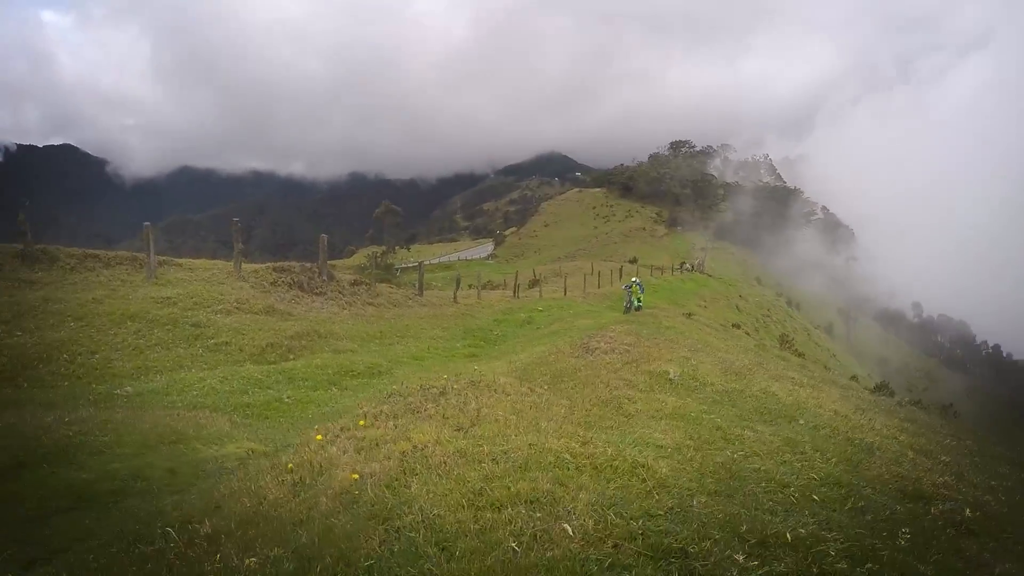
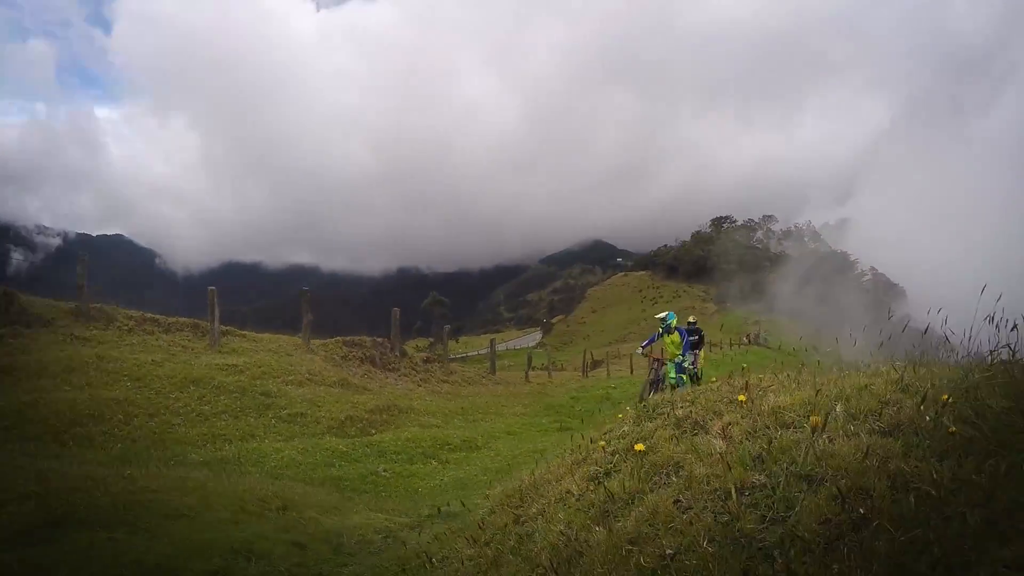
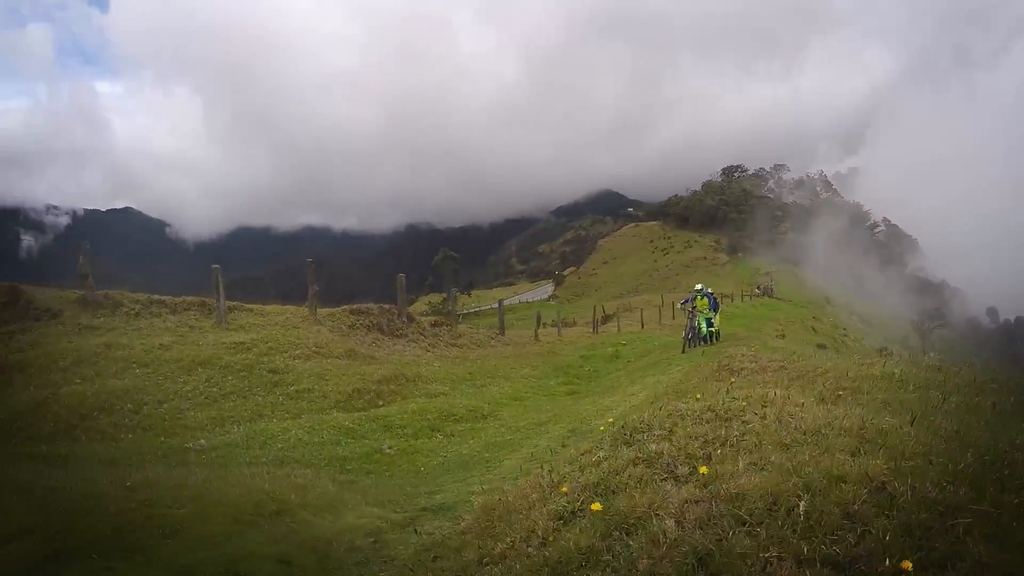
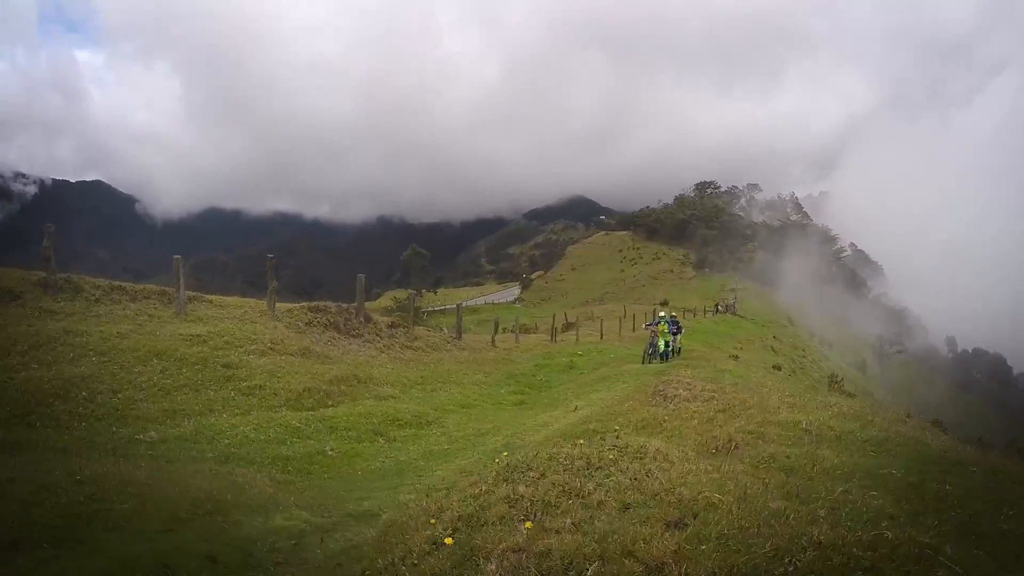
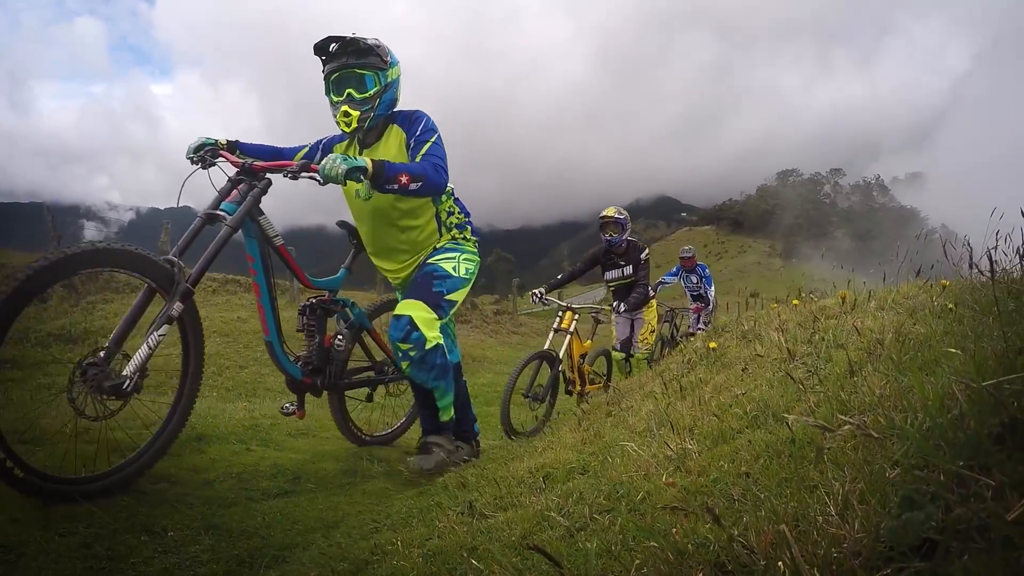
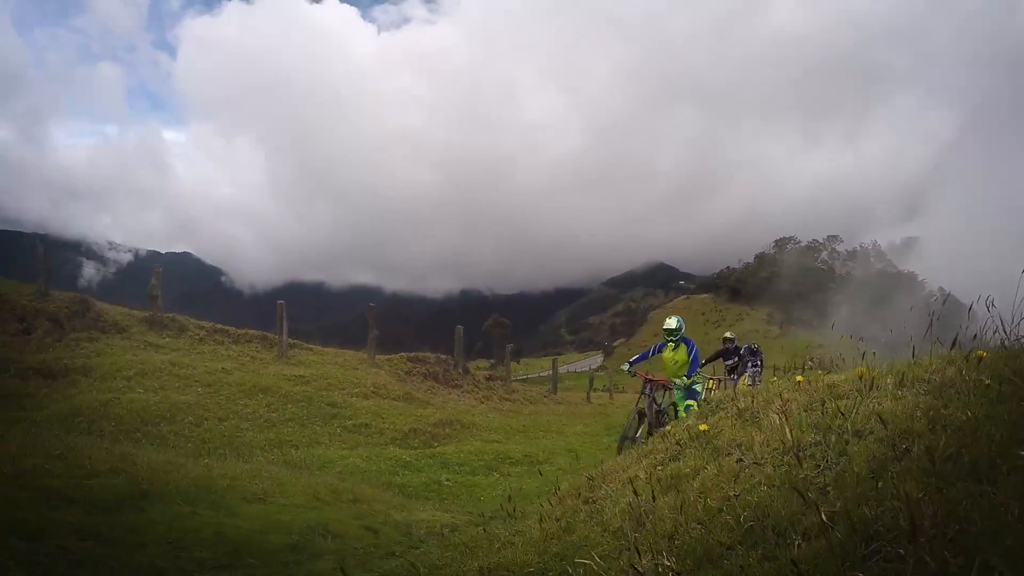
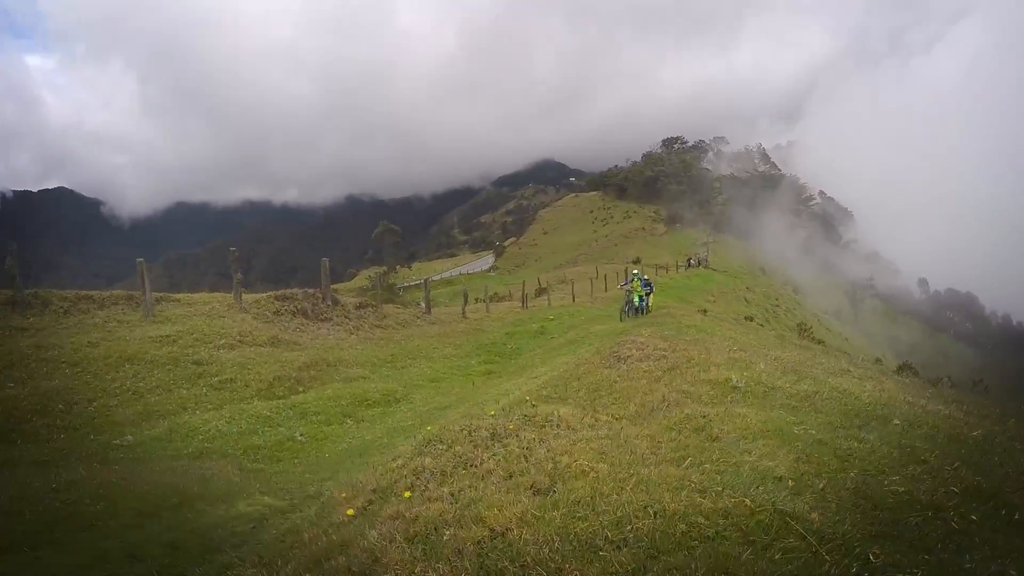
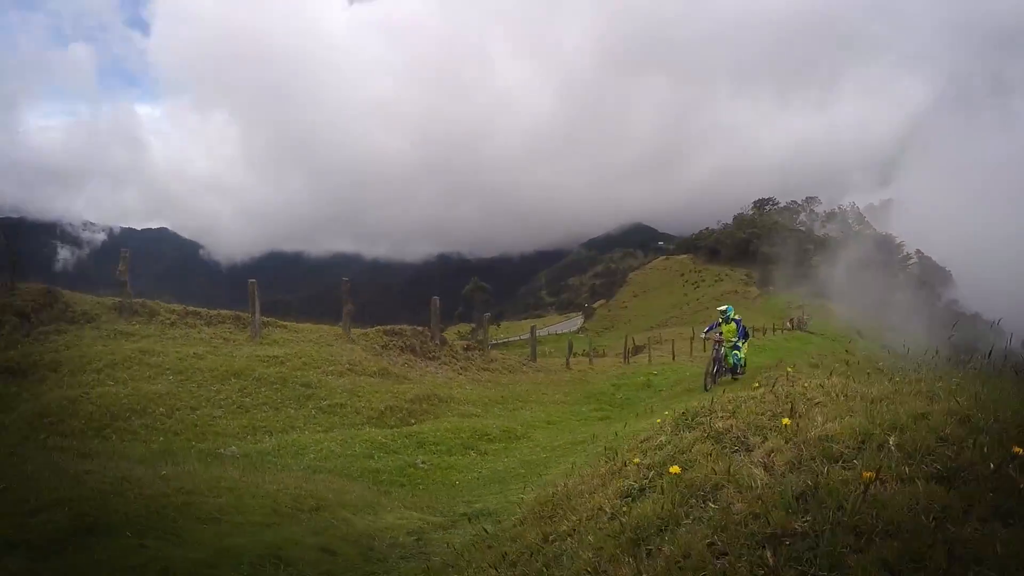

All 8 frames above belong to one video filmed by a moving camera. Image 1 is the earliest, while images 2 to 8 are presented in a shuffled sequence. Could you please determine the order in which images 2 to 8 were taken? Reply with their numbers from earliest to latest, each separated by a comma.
7, 4, 3, 8, 2, 6, 5
